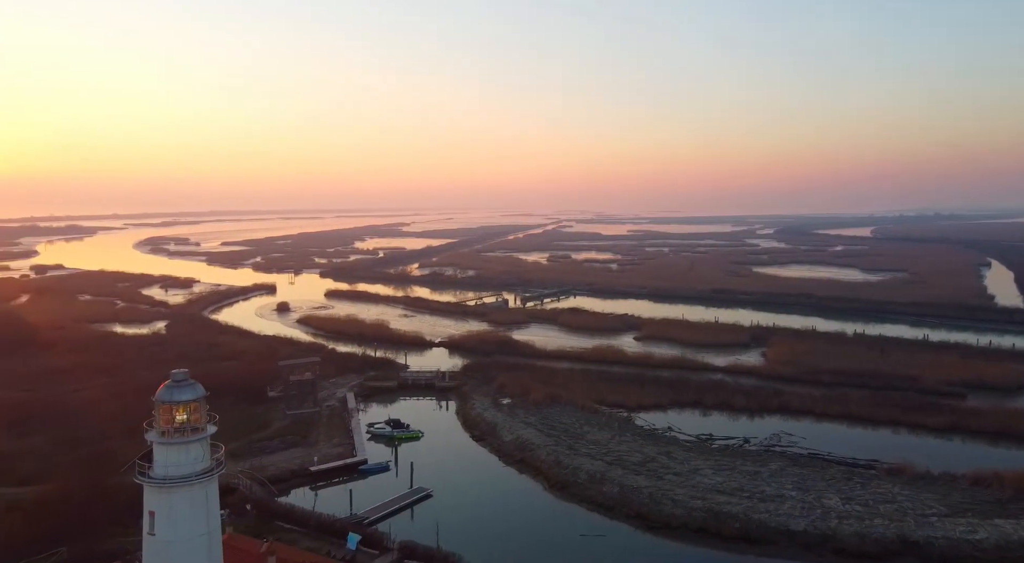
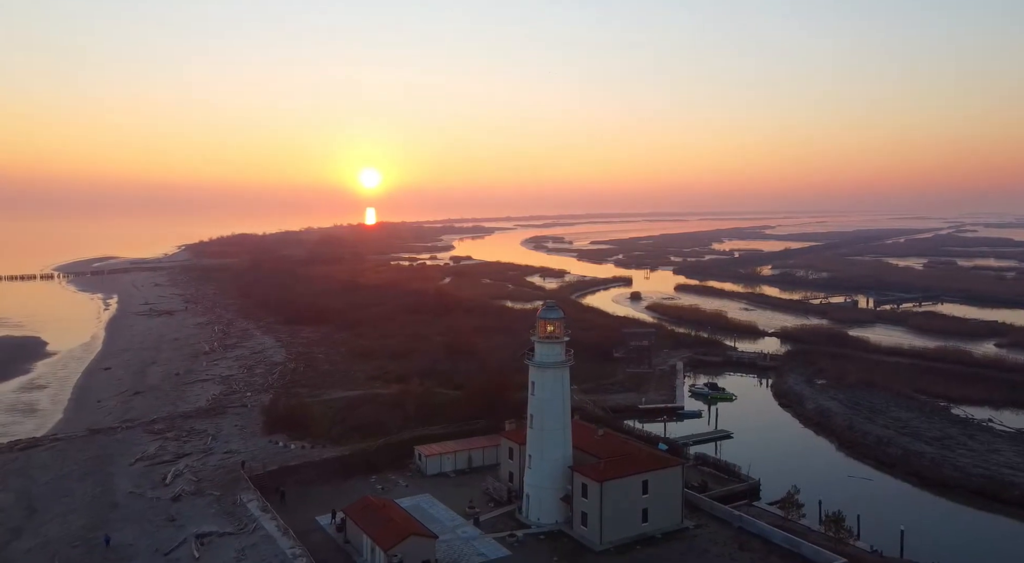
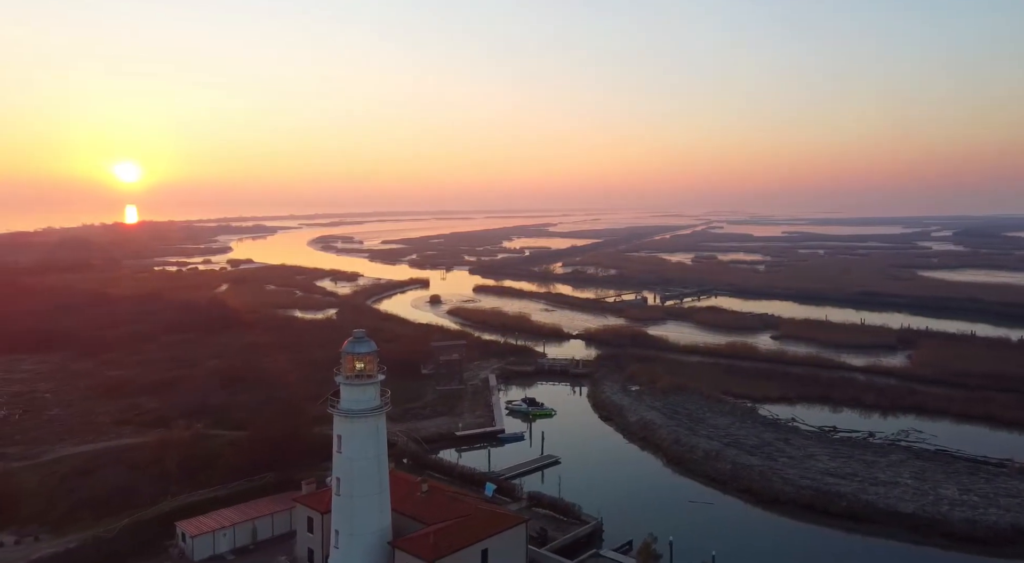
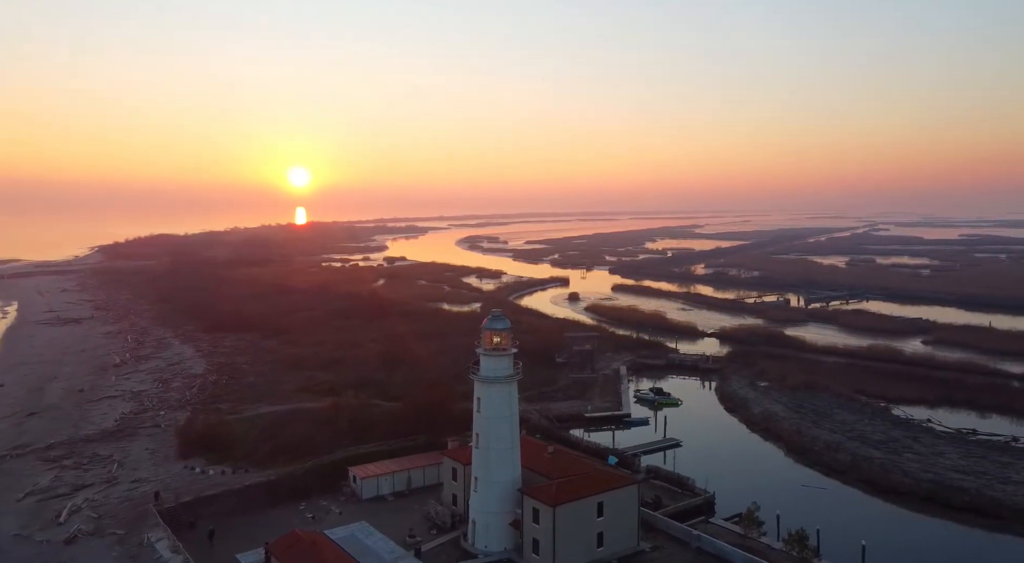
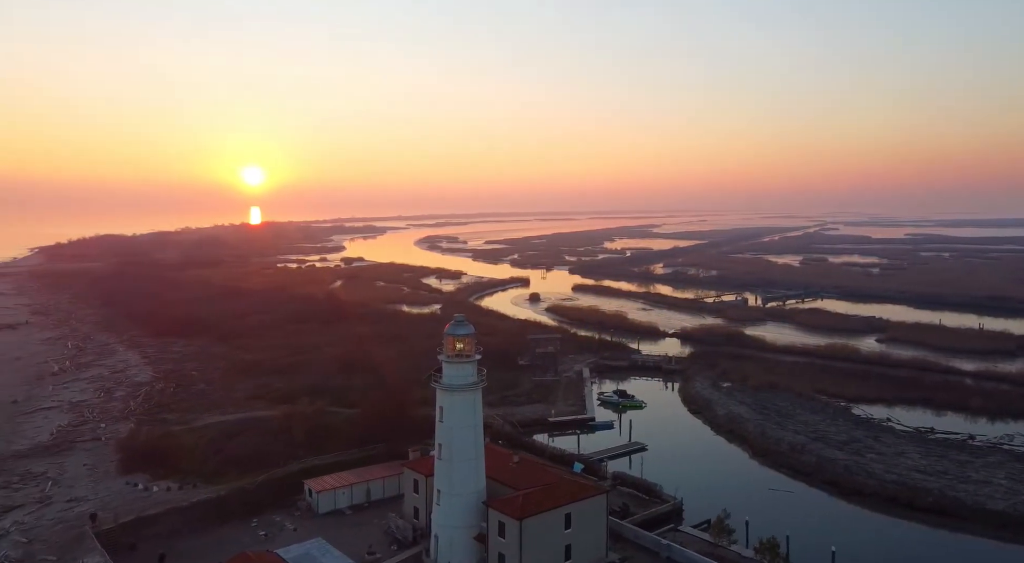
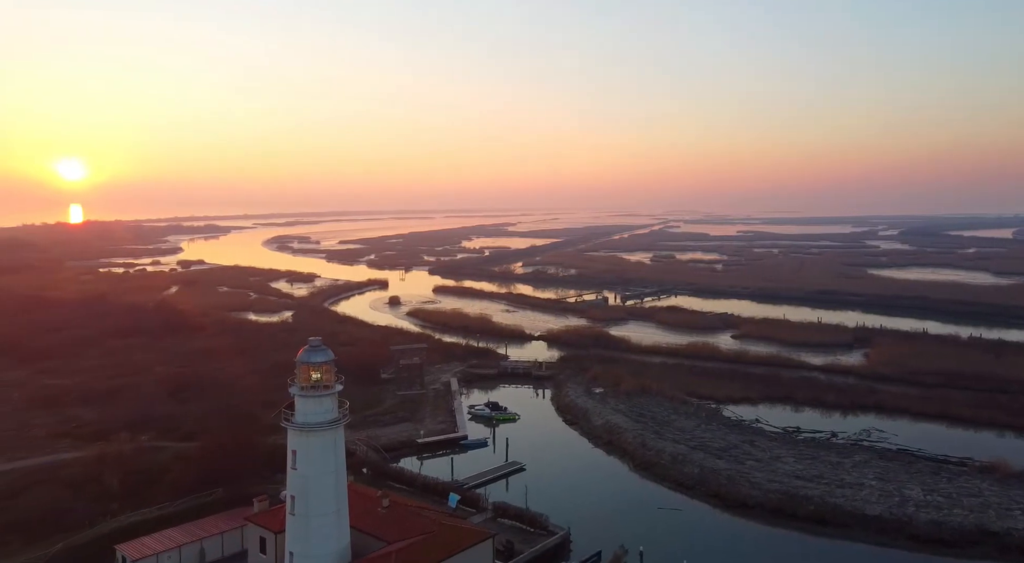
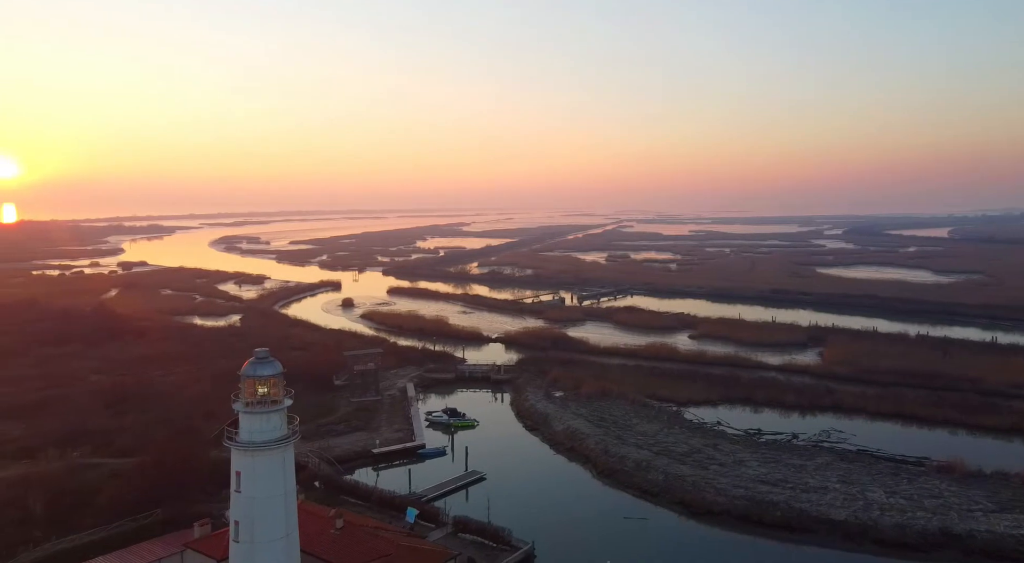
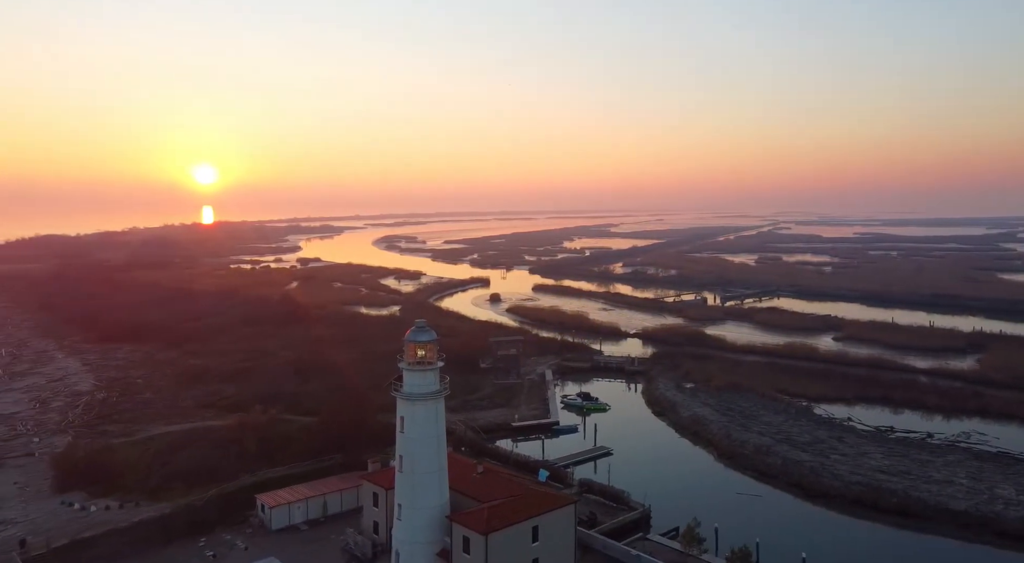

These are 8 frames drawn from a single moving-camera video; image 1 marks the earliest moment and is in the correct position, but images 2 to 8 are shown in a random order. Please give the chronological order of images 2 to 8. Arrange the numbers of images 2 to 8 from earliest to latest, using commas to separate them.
7, 6, 3, 8, 5, 4, 2
